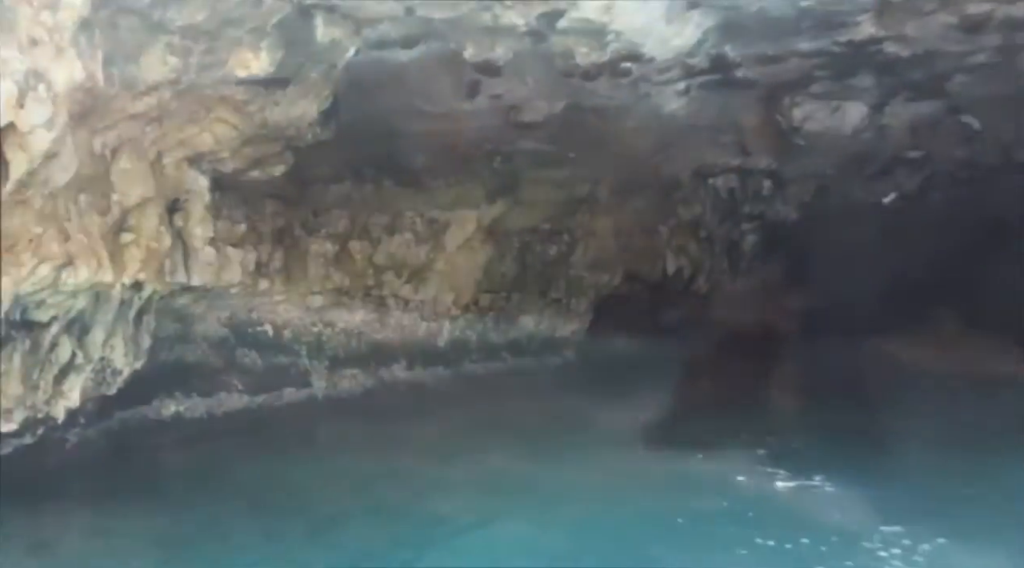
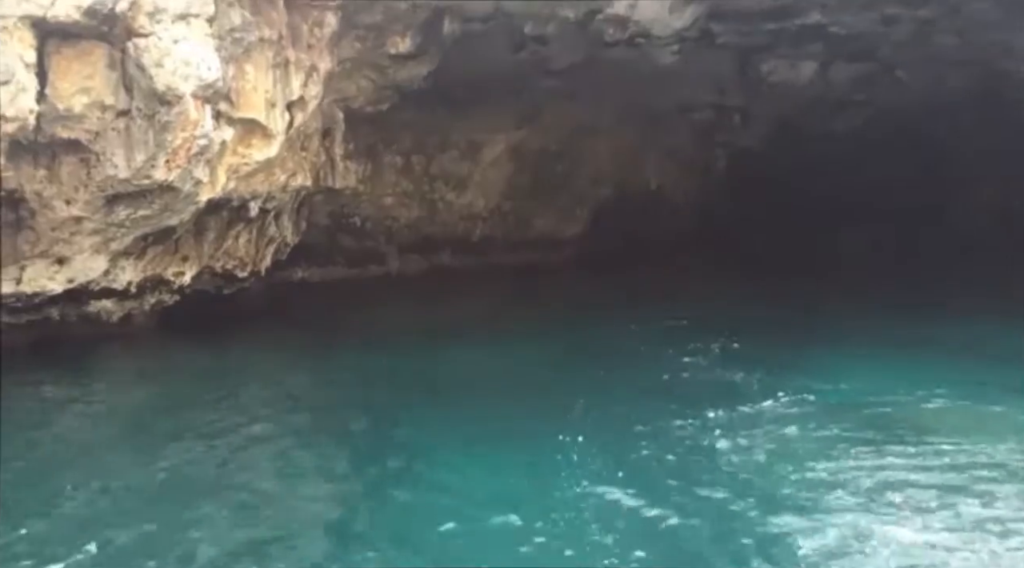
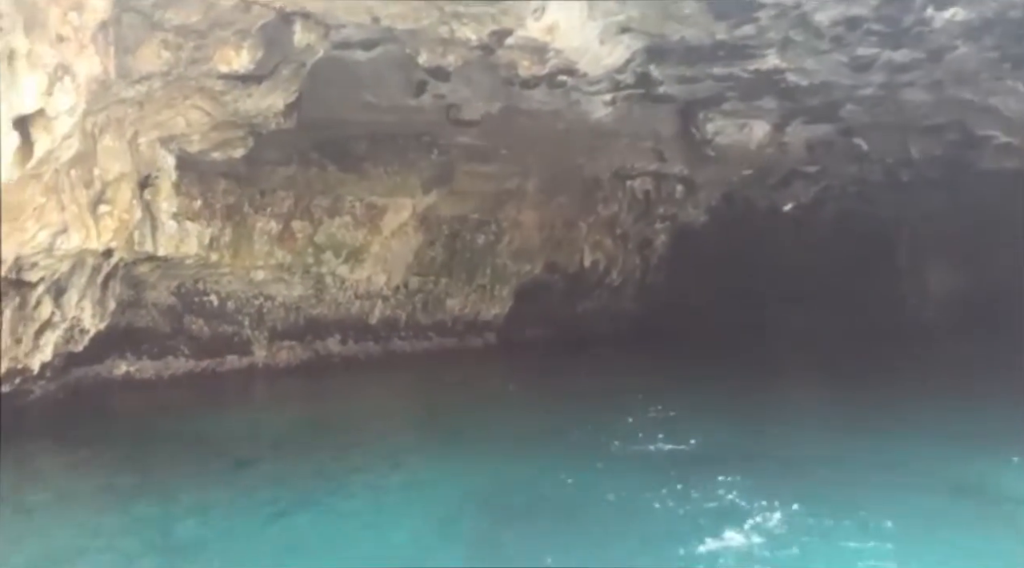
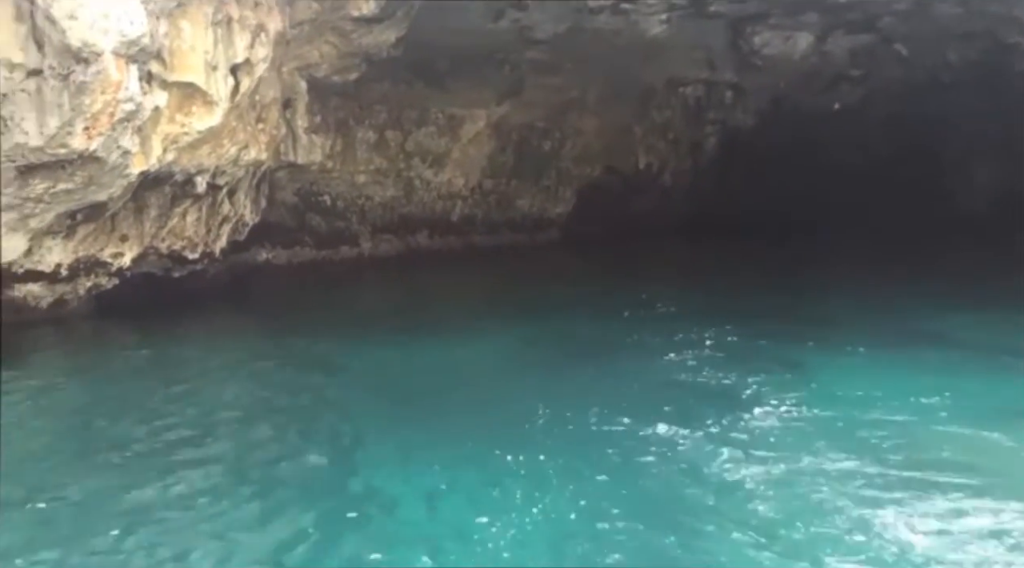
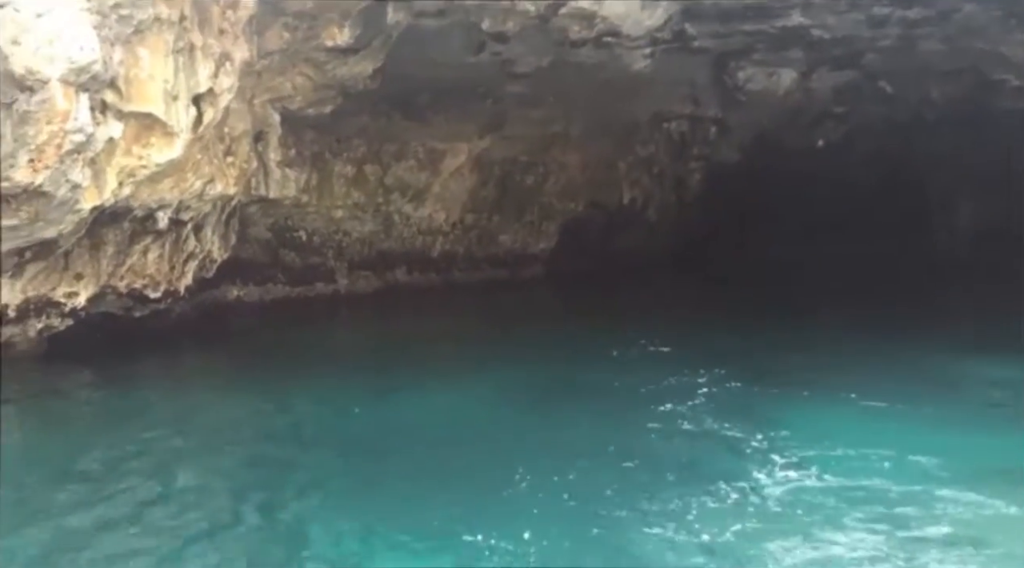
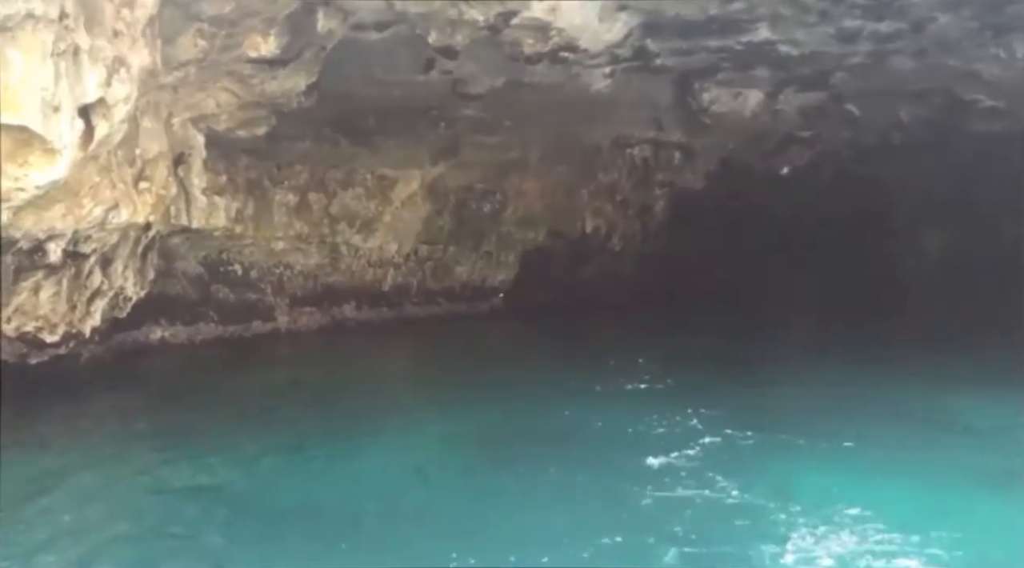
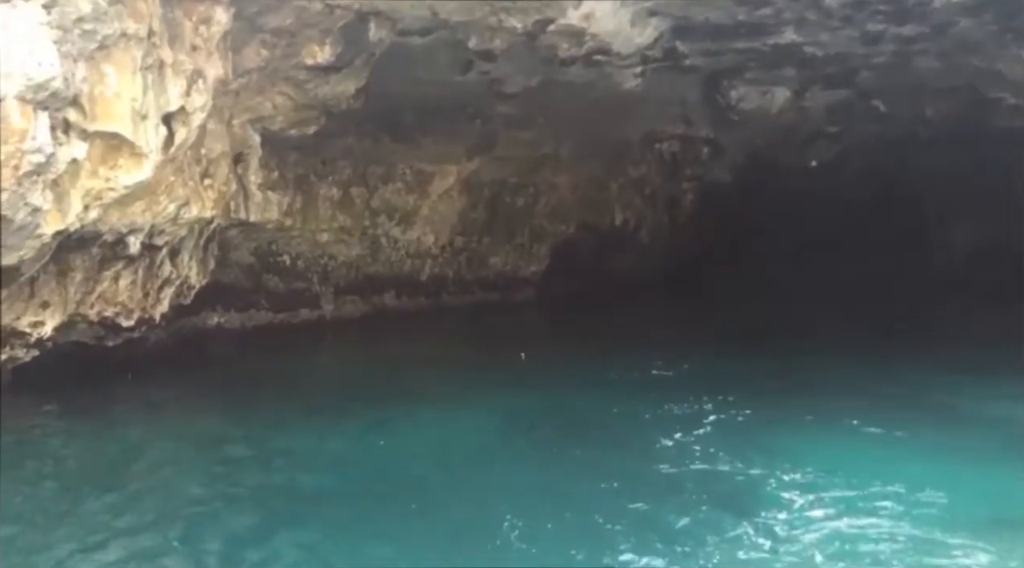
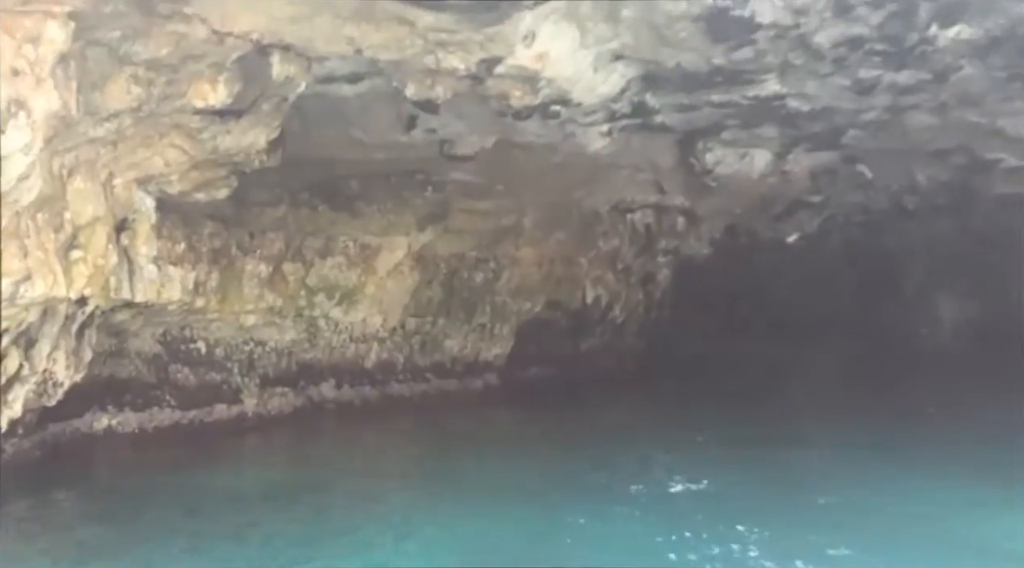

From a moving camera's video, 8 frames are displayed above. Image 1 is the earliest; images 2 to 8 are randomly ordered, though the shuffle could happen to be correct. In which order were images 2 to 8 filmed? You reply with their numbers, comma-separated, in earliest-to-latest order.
8, 3, 6, 7, 5, 4, 2
